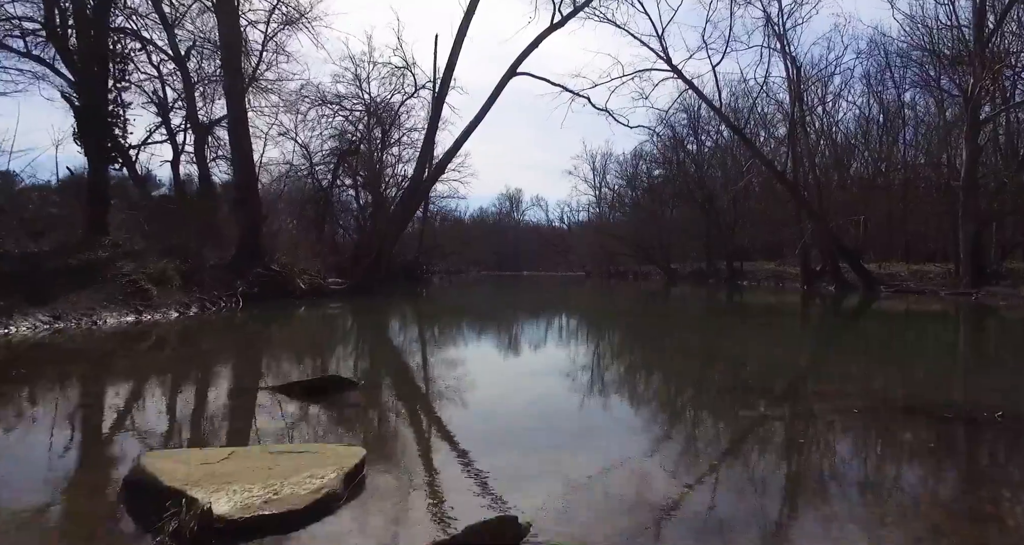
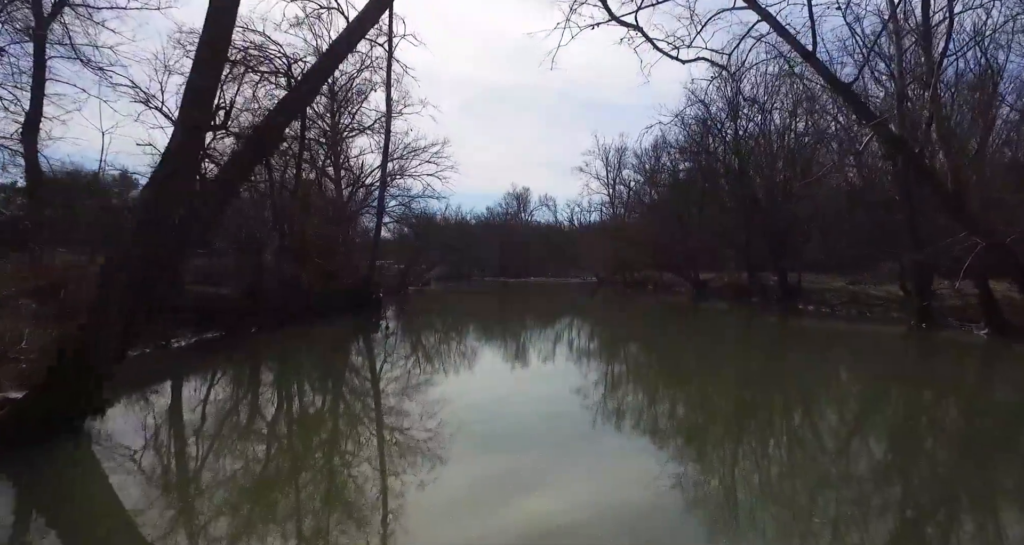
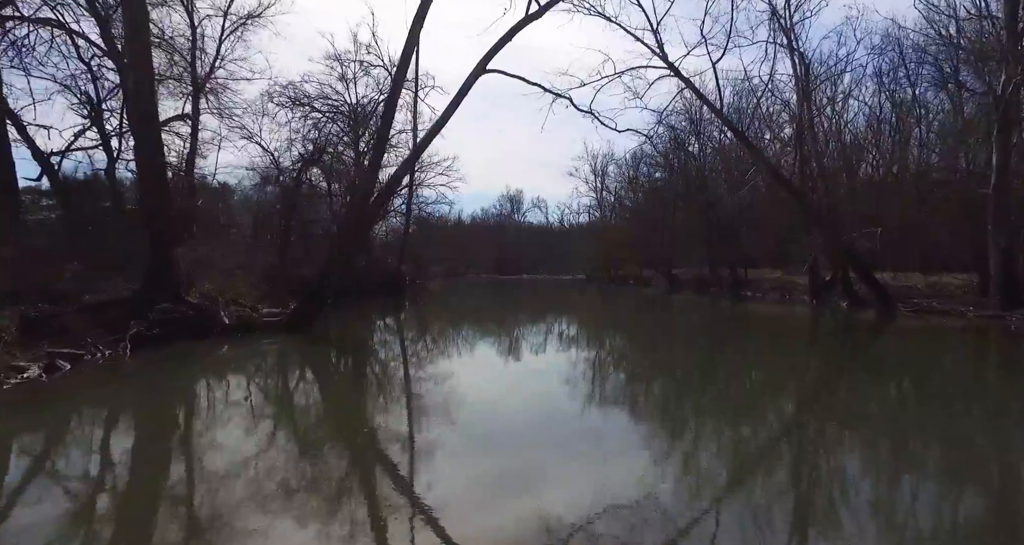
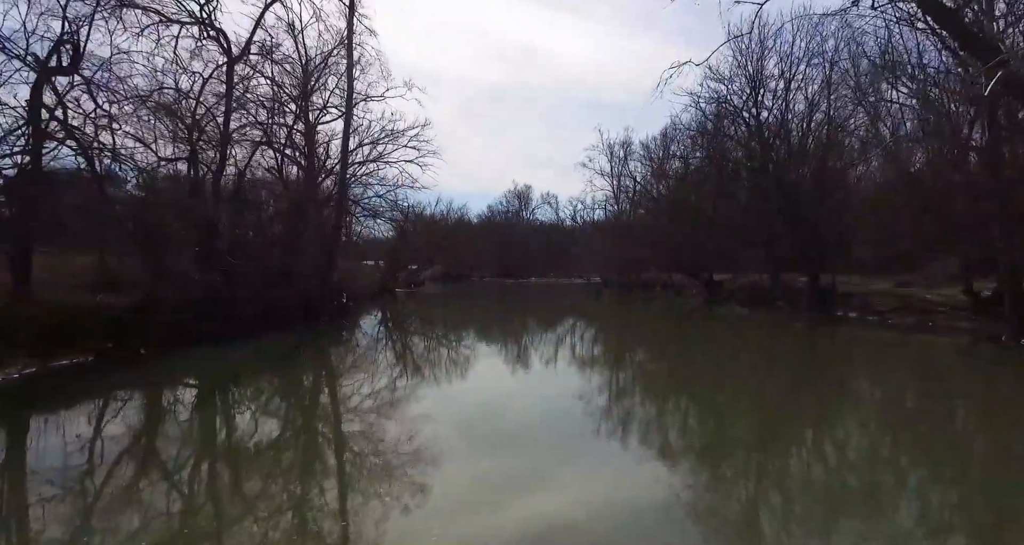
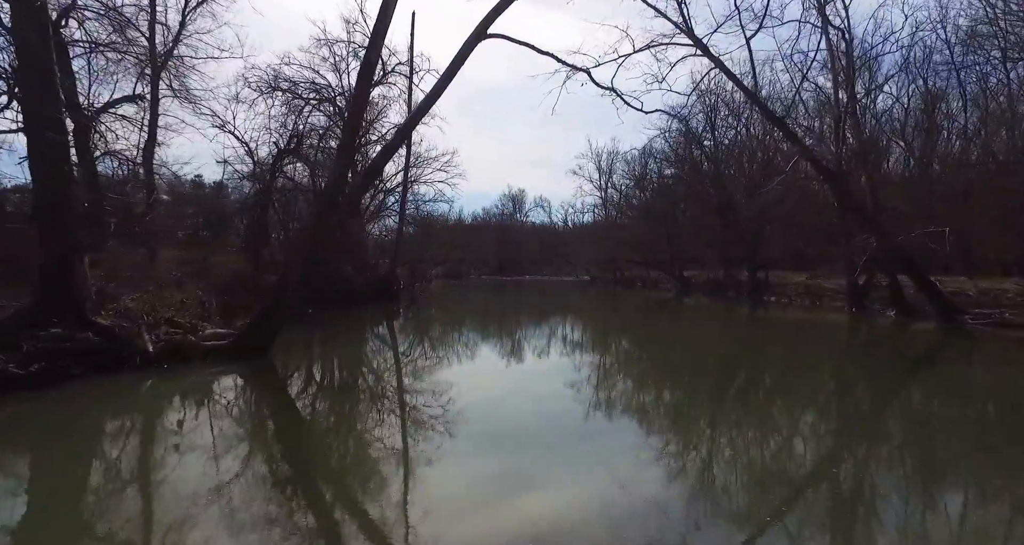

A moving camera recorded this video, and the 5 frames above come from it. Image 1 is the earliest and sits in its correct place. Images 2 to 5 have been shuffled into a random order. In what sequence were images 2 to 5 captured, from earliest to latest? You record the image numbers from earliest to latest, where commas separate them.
3, 5, 2, 4
